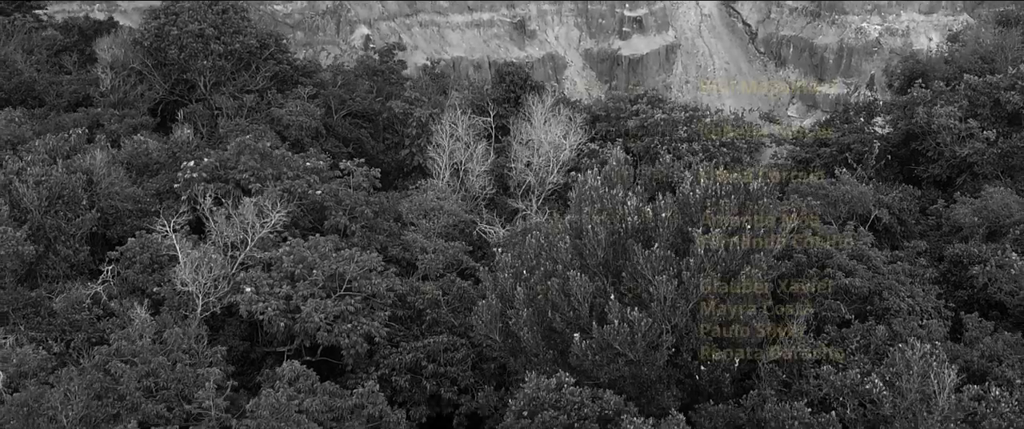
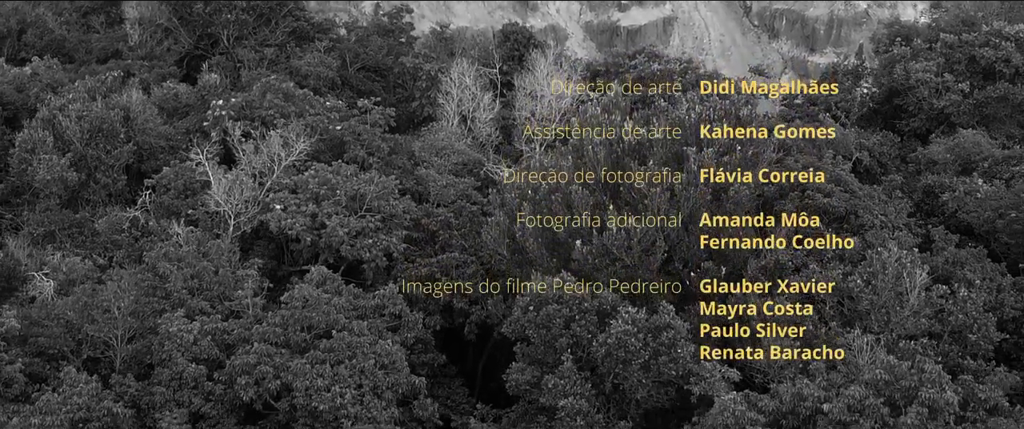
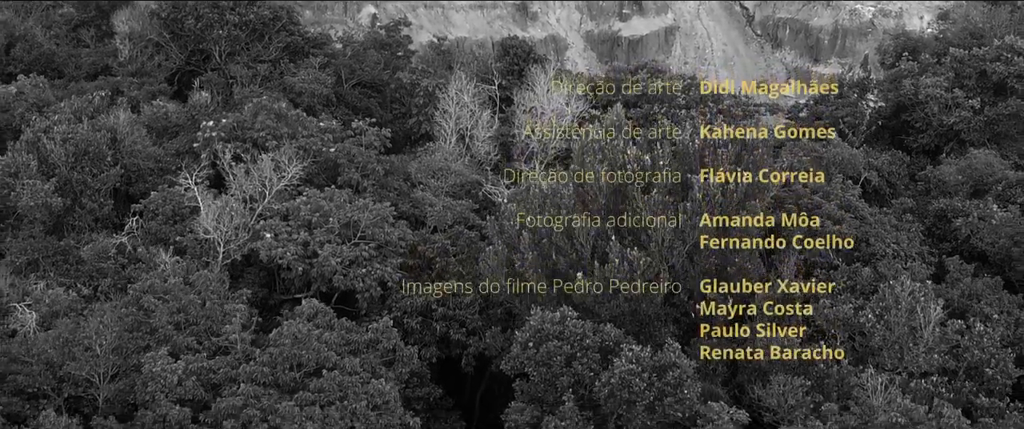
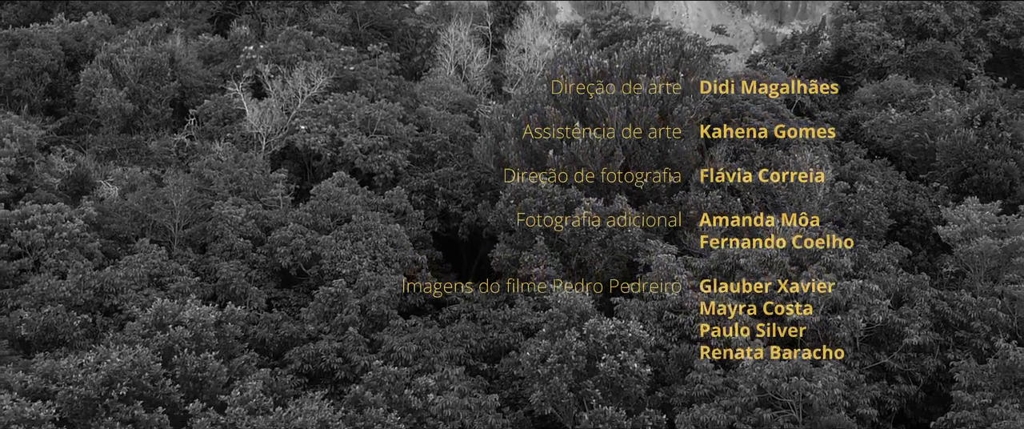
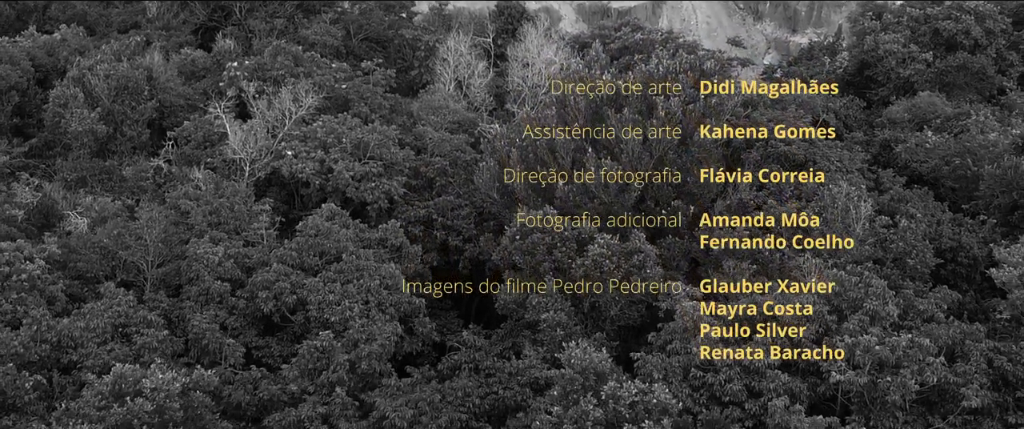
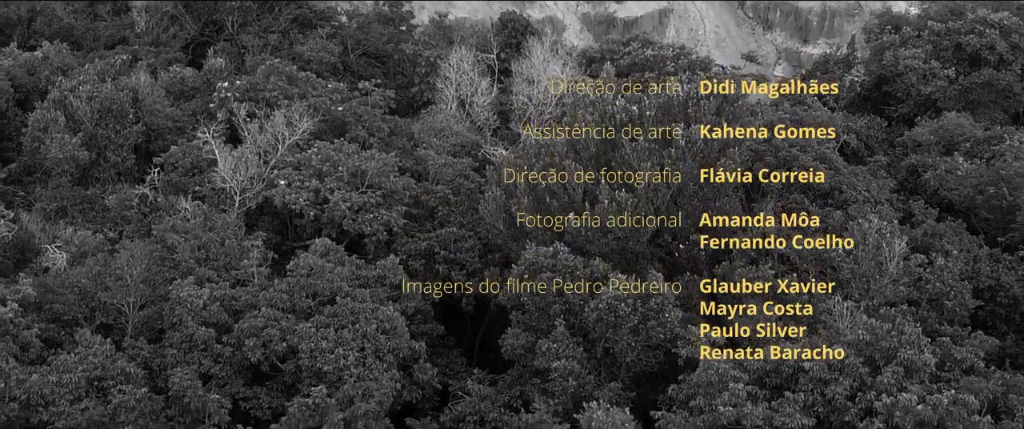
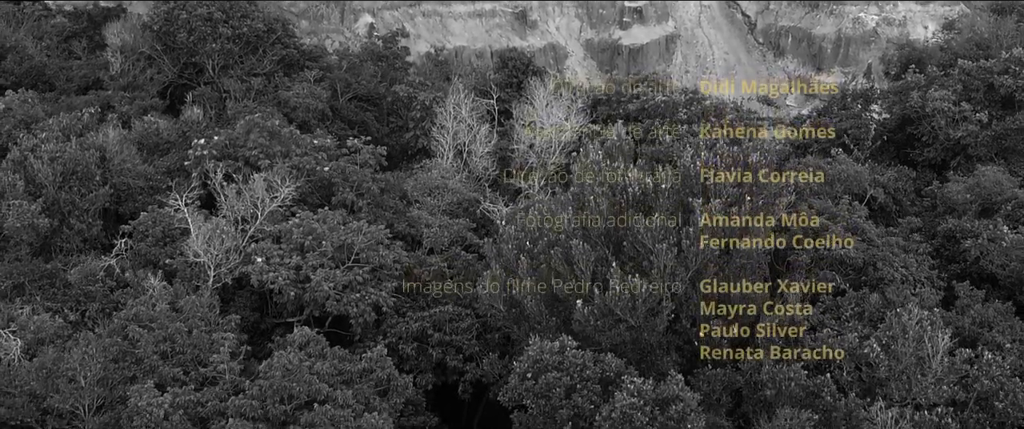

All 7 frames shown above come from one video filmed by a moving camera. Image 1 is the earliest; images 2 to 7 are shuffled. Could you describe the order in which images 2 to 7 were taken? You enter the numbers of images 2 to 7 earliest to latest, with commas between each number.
7, 3, 2, 6, 5, 4
